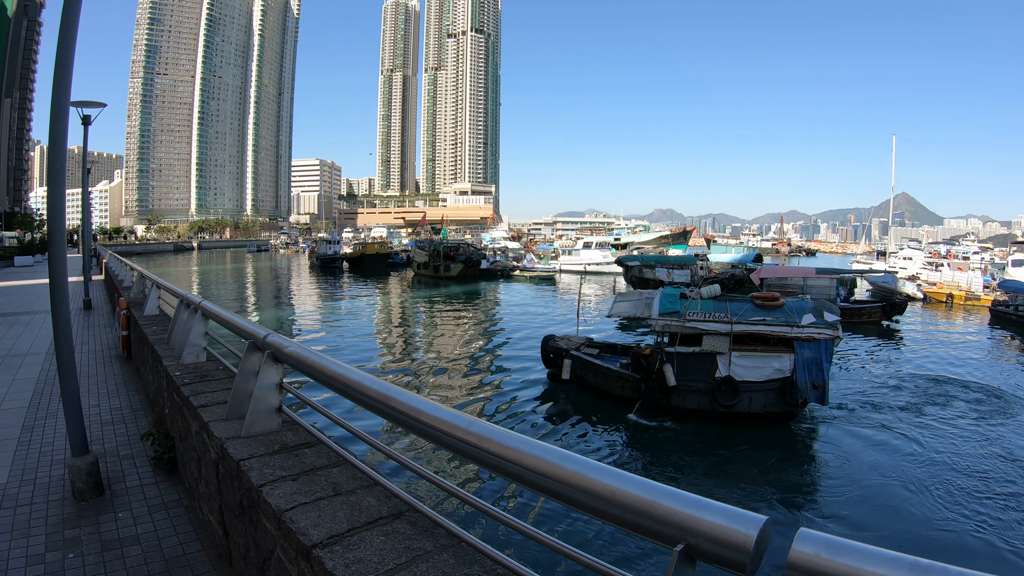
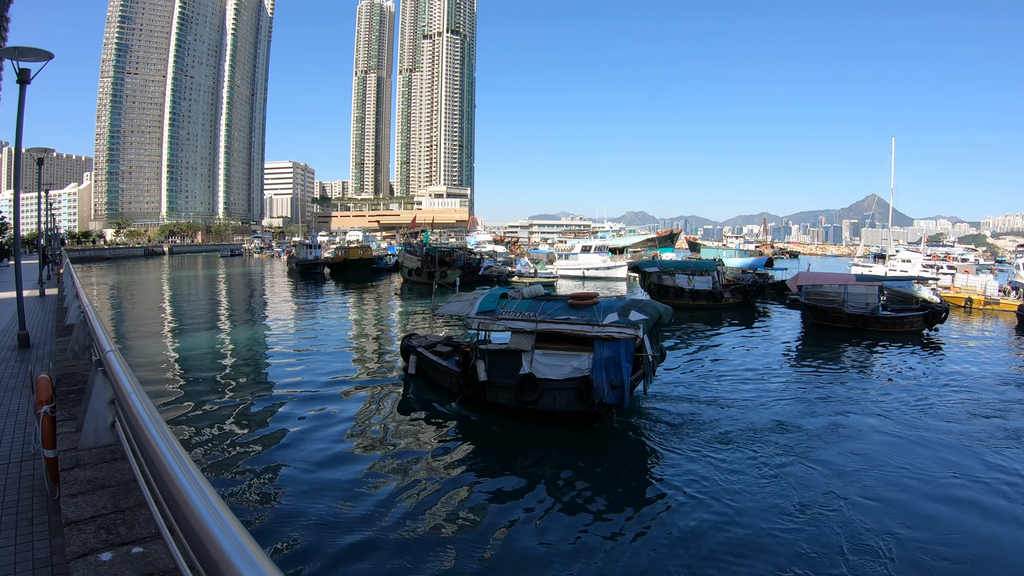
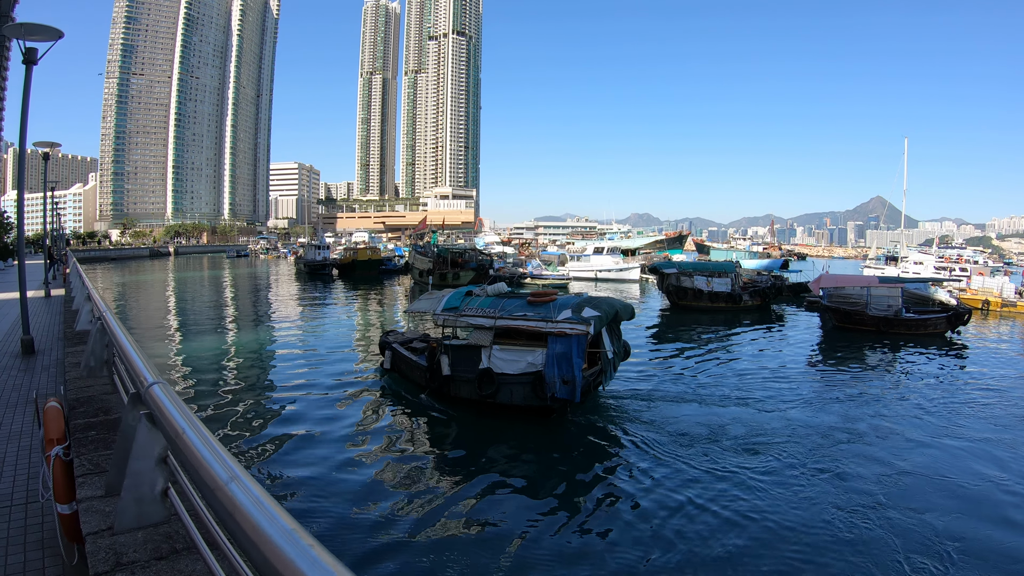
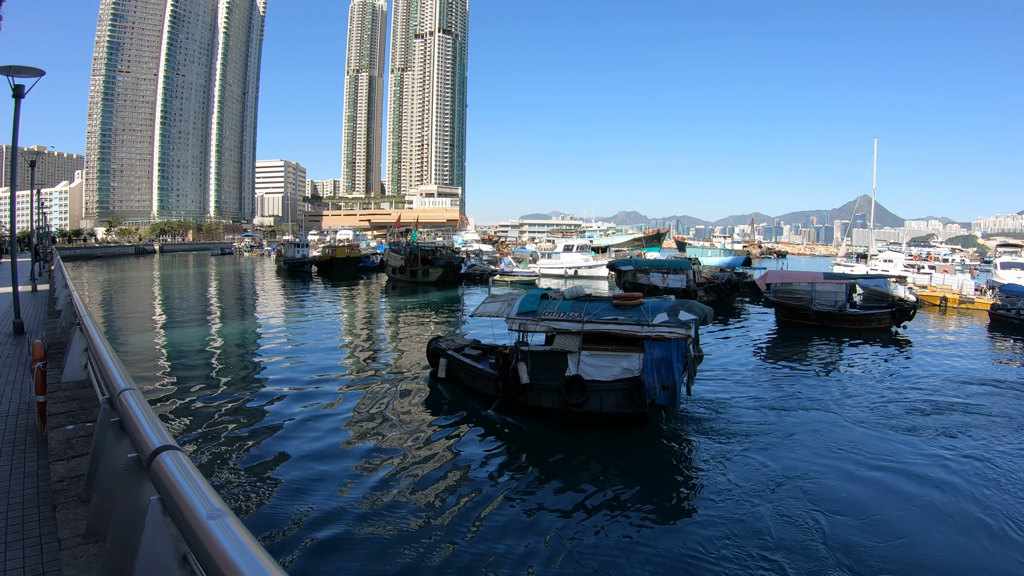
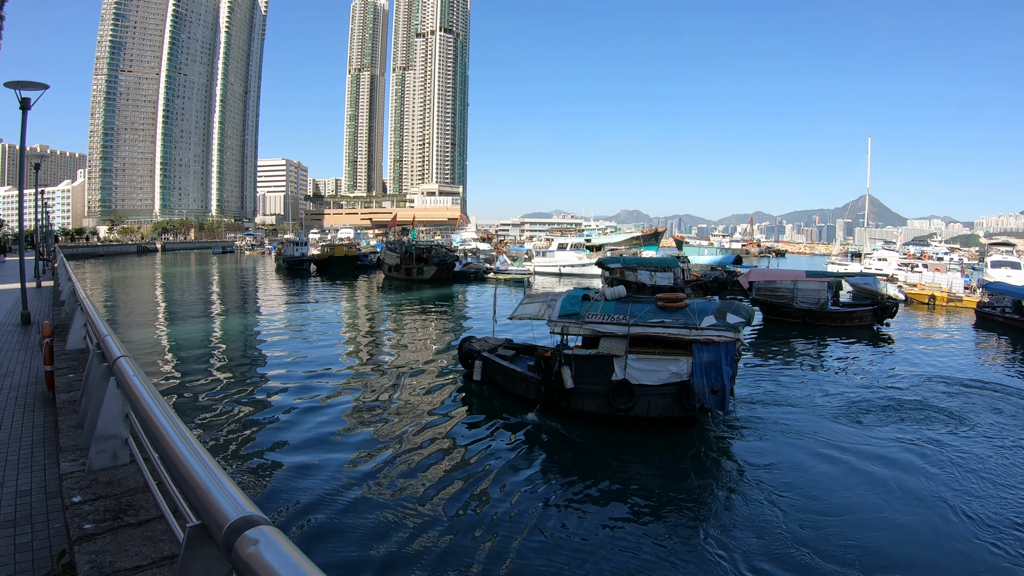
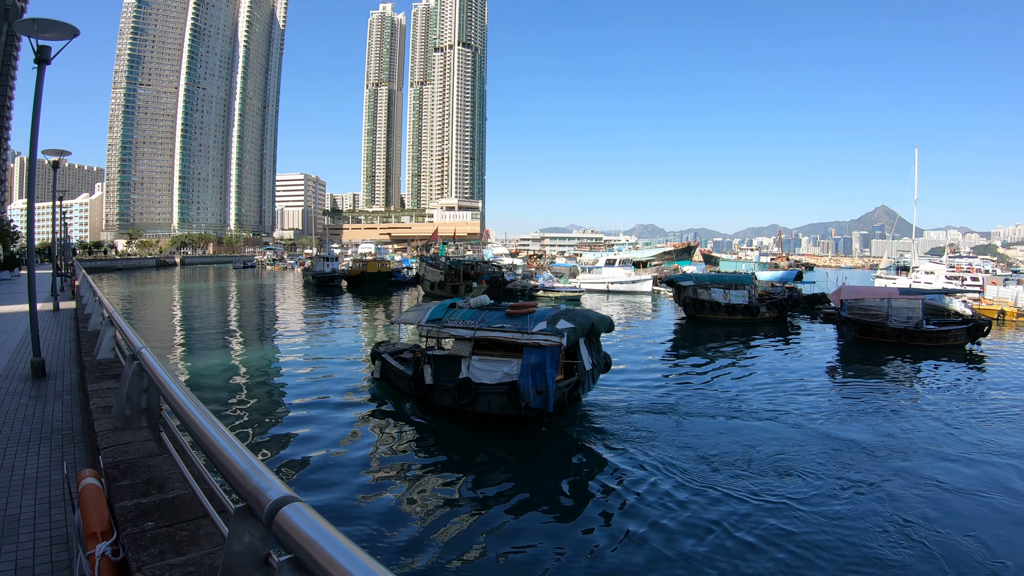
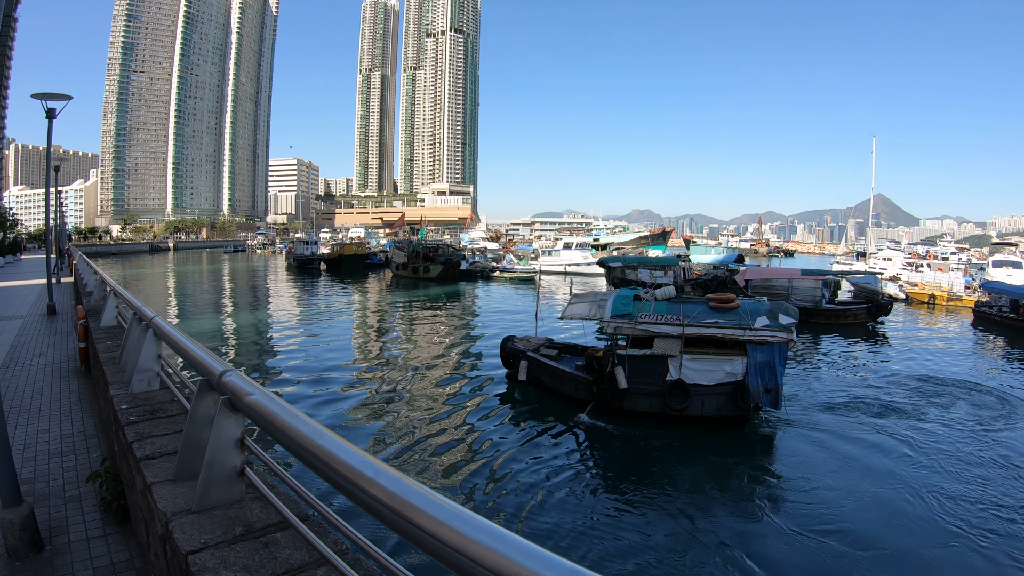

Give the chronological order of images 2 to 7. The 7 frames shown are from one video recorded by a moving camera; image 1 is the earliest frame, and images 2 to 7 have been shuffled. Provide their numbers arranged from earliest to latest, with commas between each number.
7, 5, 4, 2, 3, 6
